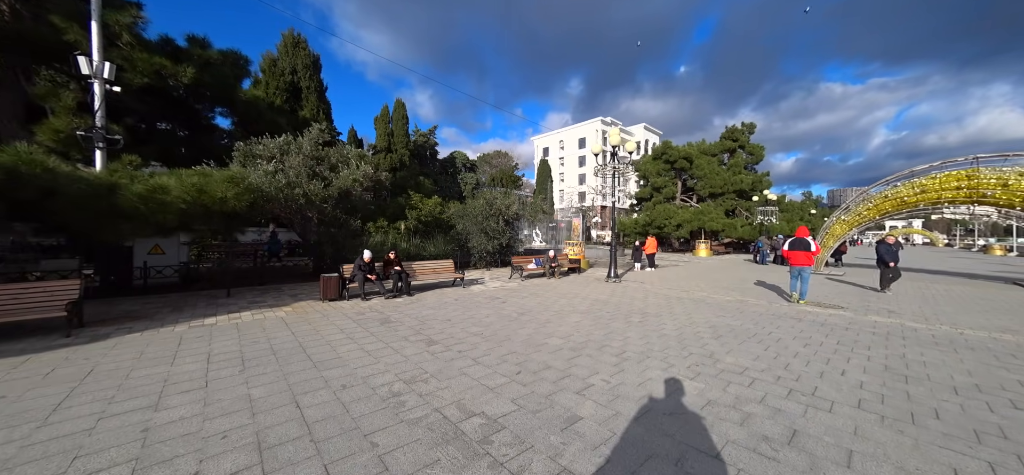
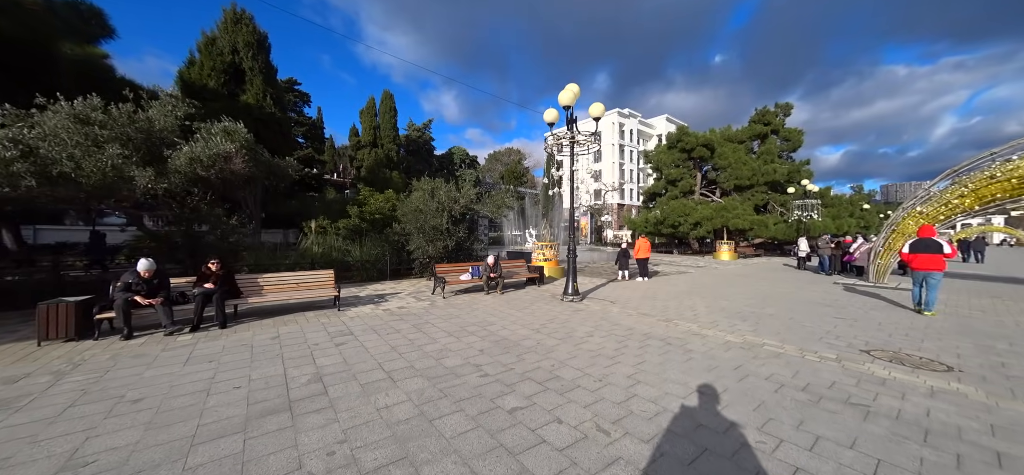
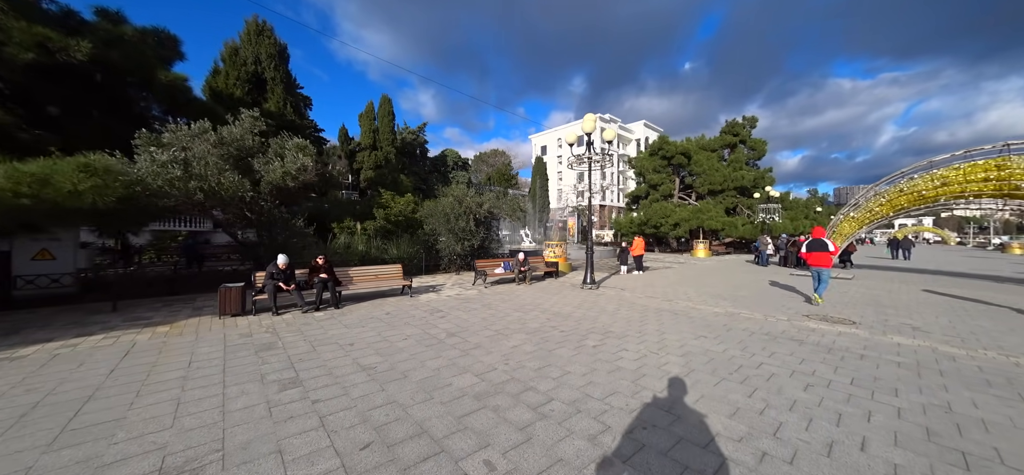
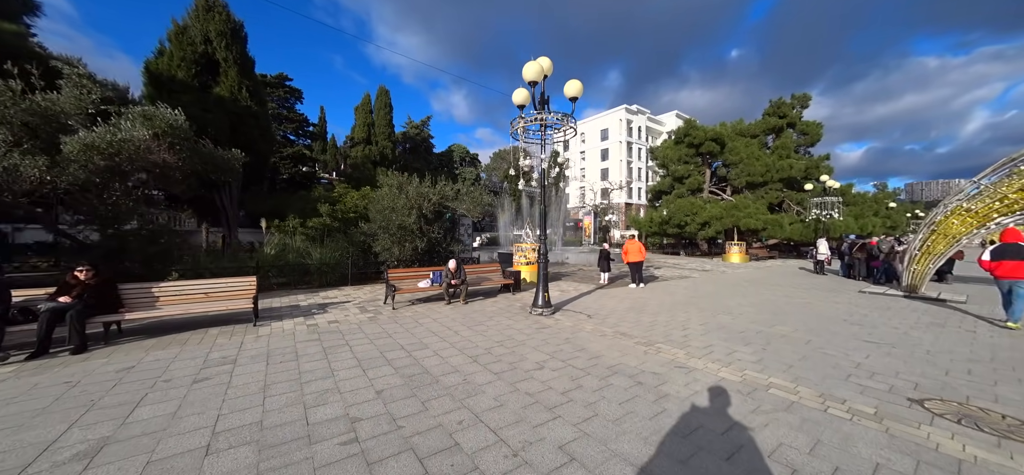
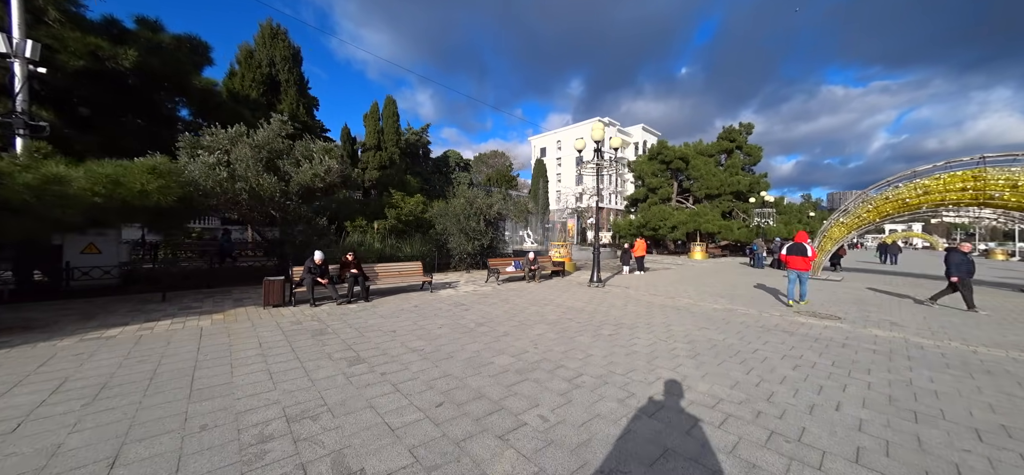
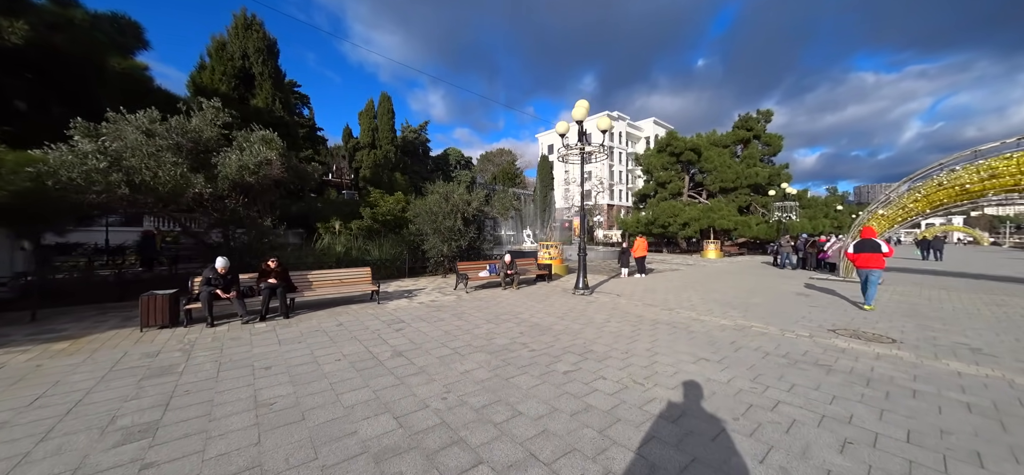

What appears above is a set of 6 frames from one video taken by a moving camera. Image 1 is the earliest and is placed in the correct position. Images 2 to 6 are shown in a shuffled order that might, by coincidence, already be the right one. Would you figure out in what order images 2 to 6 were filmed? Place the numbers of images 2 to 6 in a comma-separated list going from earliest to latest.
5, 3, 6, 2, 4
